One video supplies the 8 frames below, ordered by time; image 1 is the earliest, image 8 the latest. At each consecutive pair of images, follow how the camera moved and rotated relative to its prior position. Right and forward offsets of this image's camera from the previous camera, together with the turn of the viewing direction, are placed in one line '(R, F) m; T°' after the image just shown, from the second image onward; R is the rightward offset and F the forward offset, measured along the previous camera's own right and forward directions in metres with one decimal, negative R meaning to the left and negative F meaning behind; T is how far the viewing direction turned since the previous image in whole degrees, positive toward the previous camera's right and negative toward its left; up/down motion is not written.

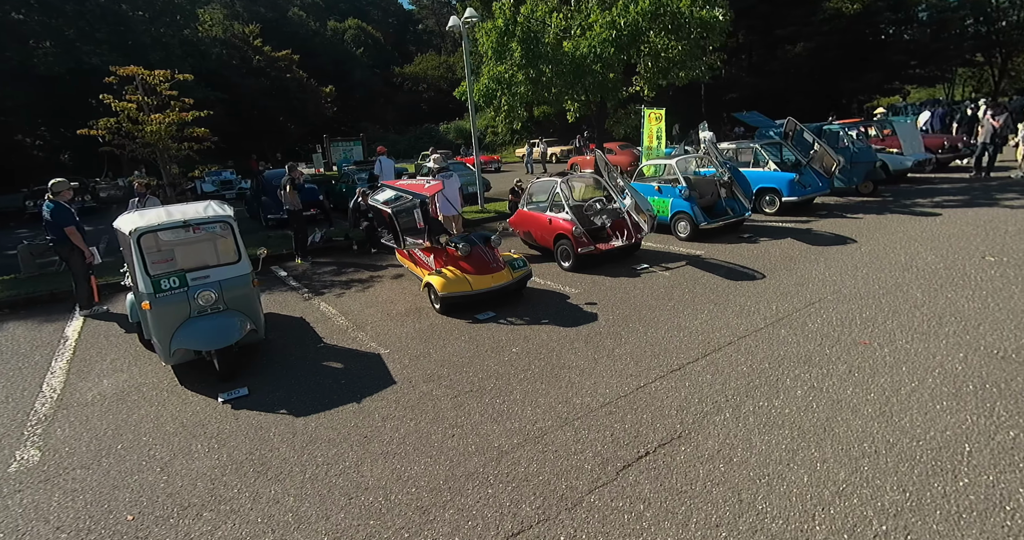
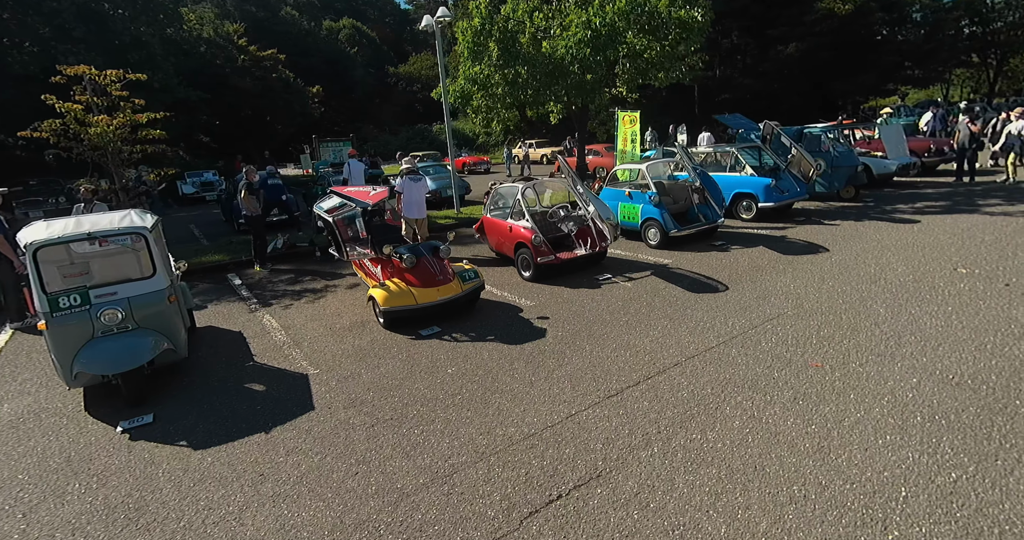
(+0.6, +0.3) m; 0°
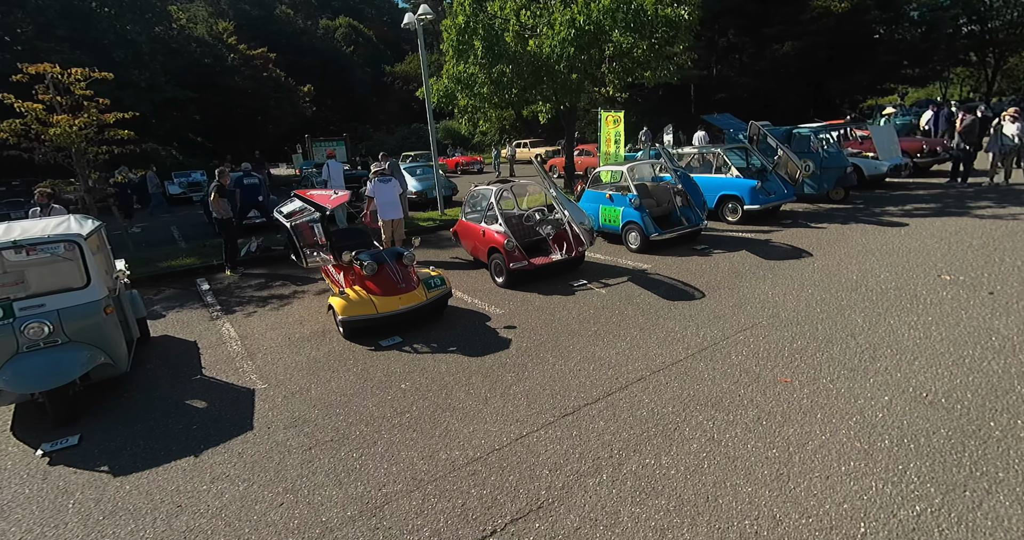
(+0.4, +0.2) m; 0°
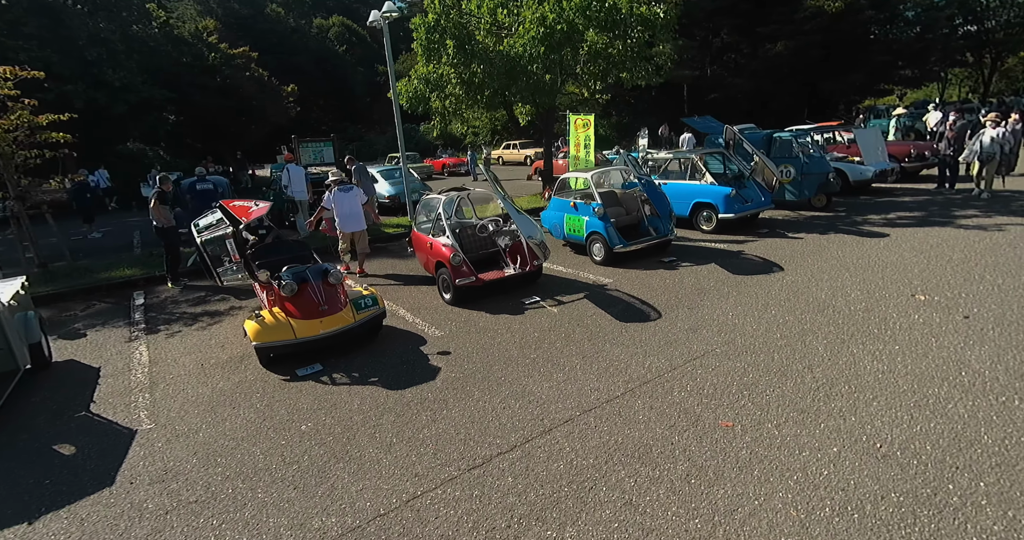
(+0.6, +0.5) m; 0°
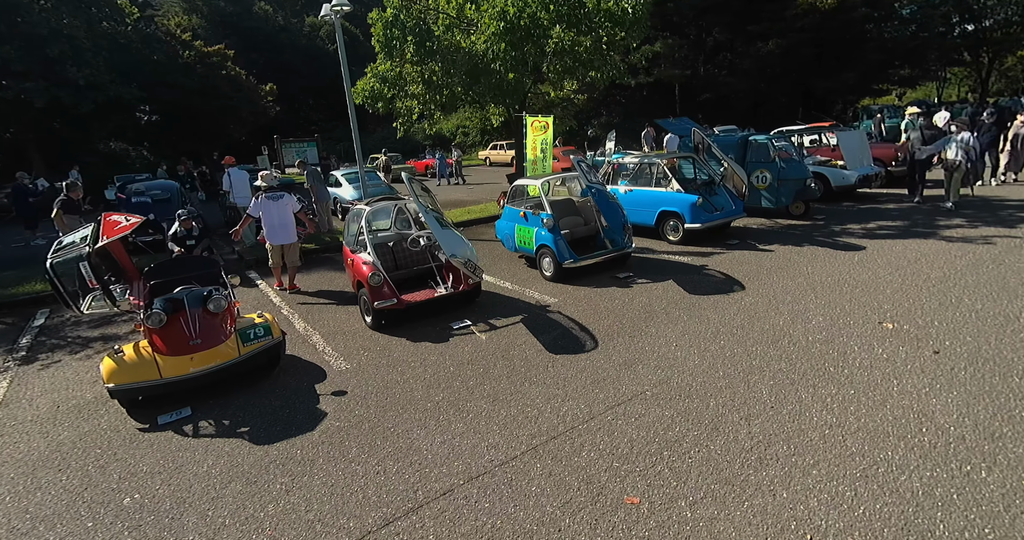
(+0.8, +0.7) m; 0°
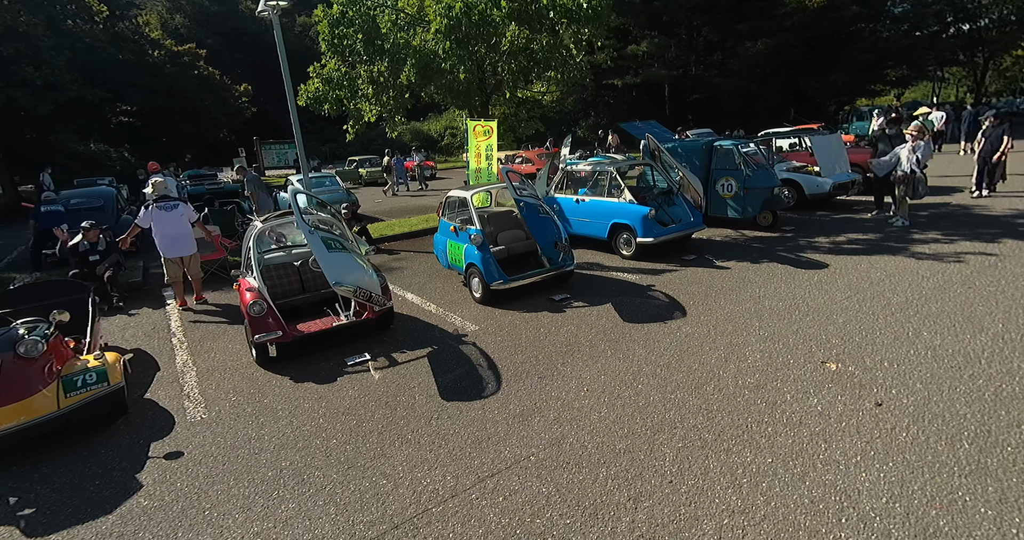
(+1.0, +0.7) m; 0°
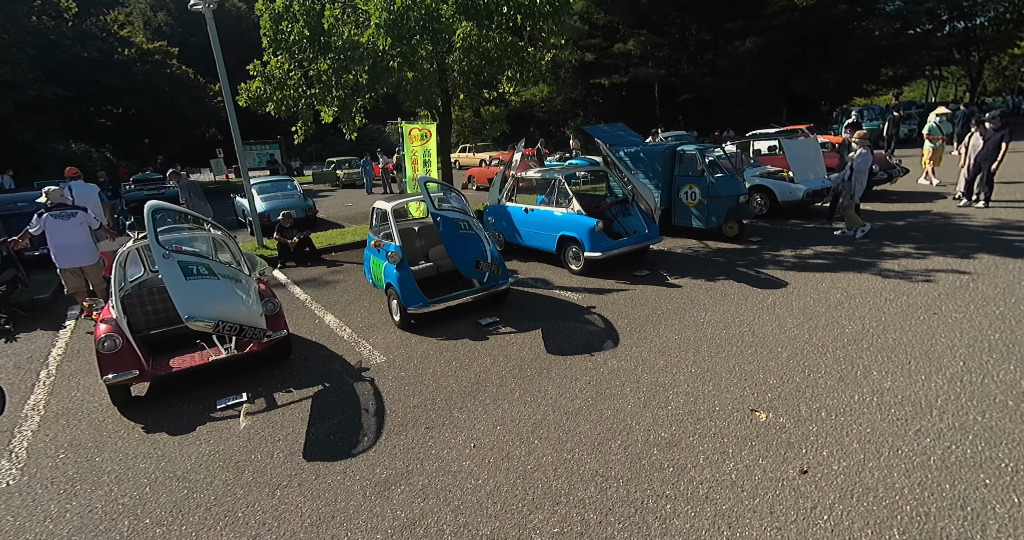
(+0.9, +0.6) m; 0°
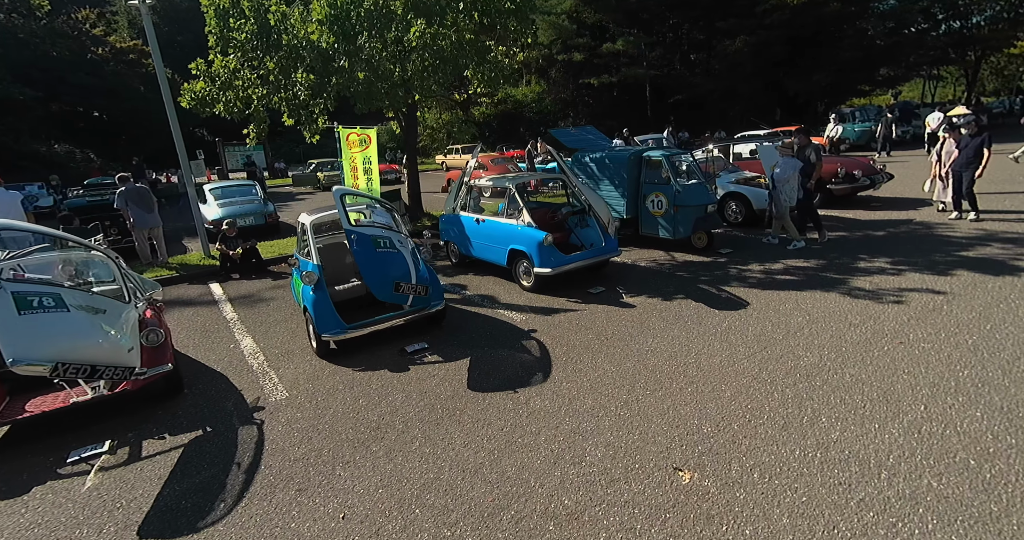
(+0.8, +0.6) m; 0°
